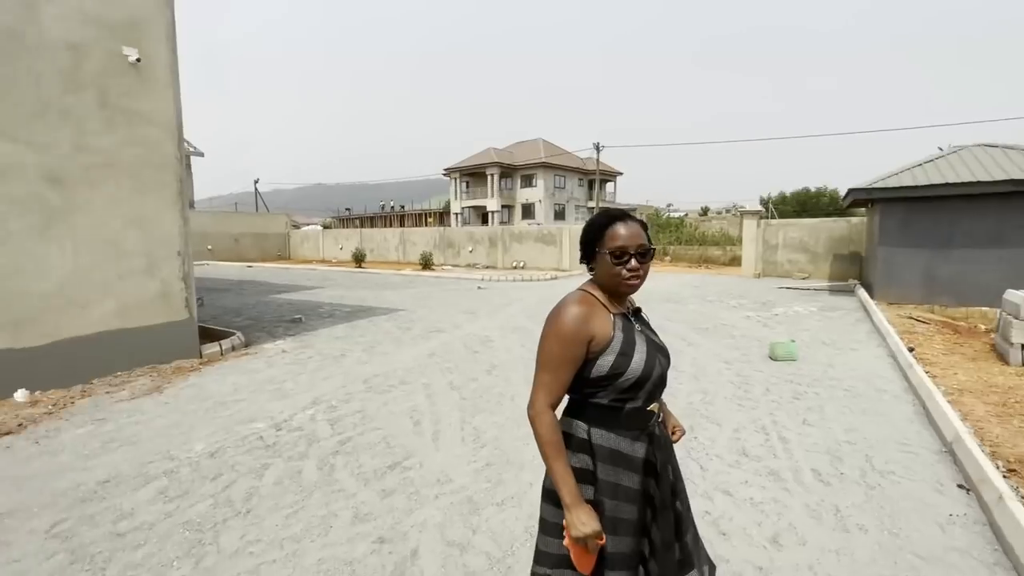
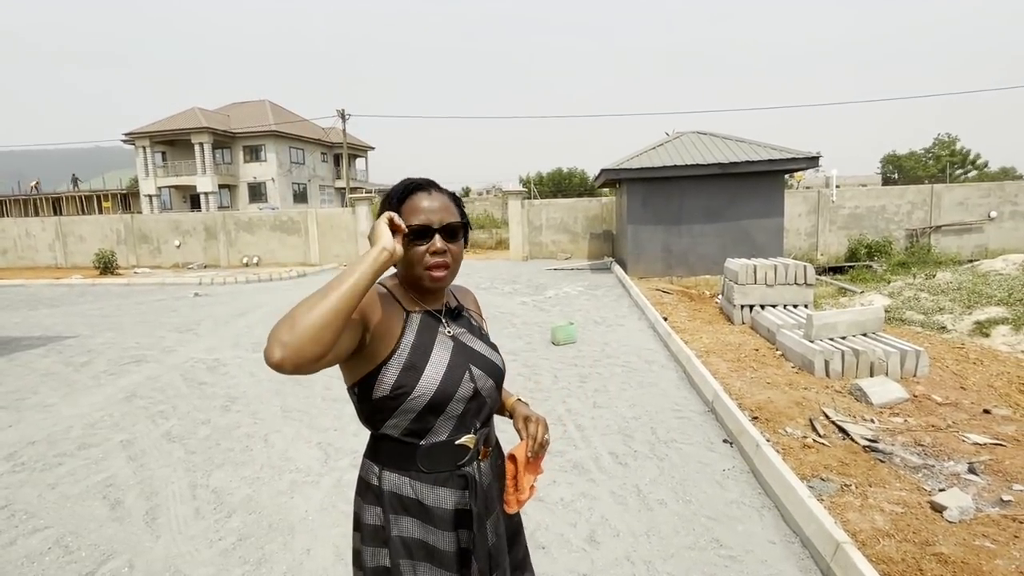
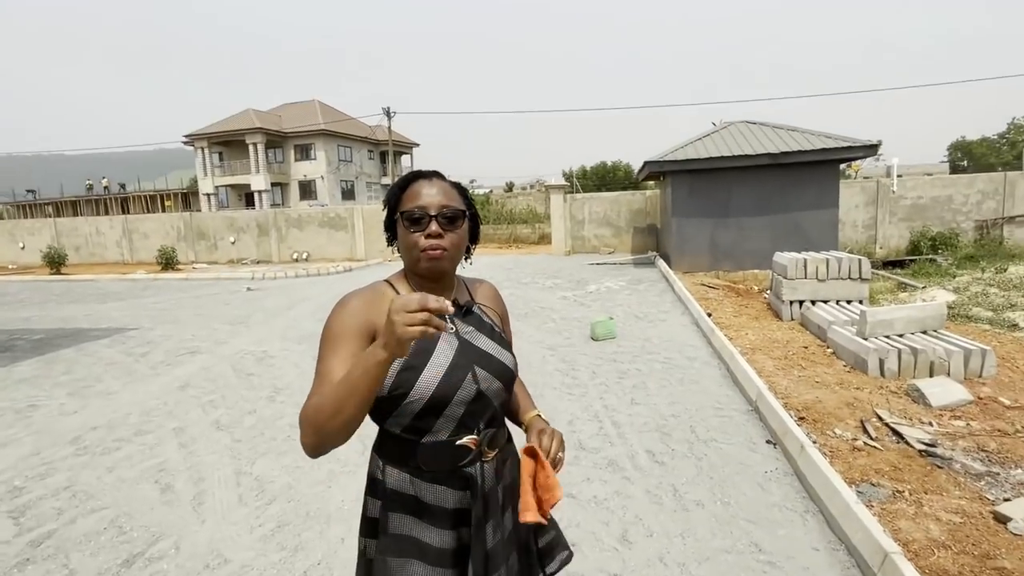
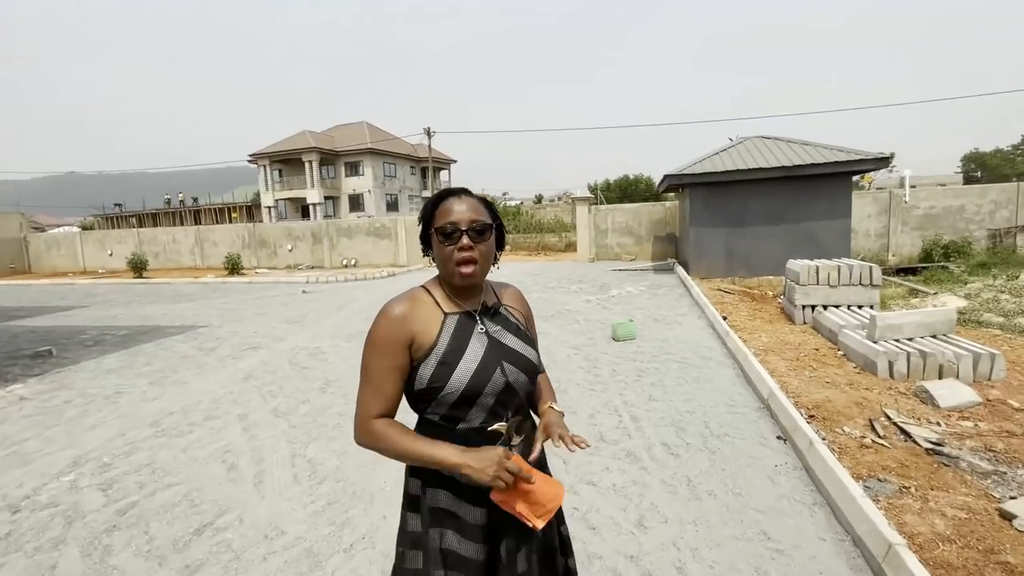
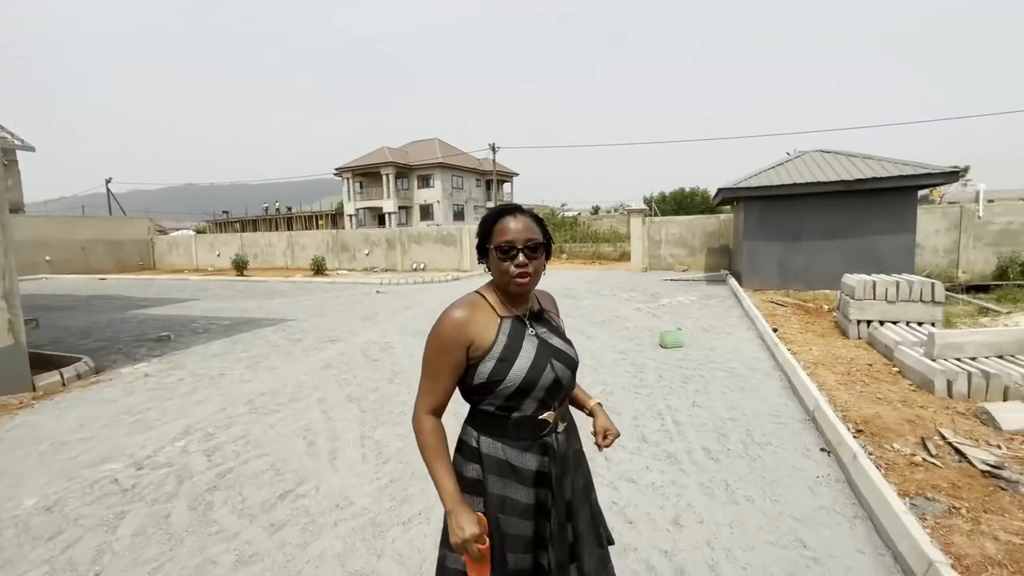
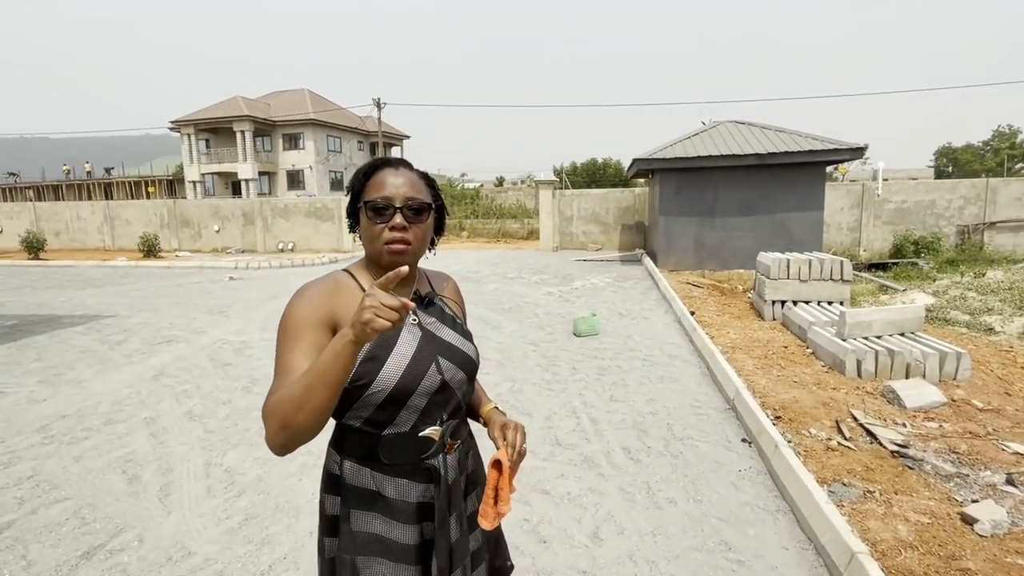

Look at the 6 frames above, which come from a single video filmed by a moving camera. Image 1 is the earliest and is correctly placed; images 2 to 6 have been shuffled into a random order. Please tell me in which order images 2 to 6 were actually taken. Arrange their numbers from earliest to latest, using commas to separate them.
5, 4, 3, 6, 2
